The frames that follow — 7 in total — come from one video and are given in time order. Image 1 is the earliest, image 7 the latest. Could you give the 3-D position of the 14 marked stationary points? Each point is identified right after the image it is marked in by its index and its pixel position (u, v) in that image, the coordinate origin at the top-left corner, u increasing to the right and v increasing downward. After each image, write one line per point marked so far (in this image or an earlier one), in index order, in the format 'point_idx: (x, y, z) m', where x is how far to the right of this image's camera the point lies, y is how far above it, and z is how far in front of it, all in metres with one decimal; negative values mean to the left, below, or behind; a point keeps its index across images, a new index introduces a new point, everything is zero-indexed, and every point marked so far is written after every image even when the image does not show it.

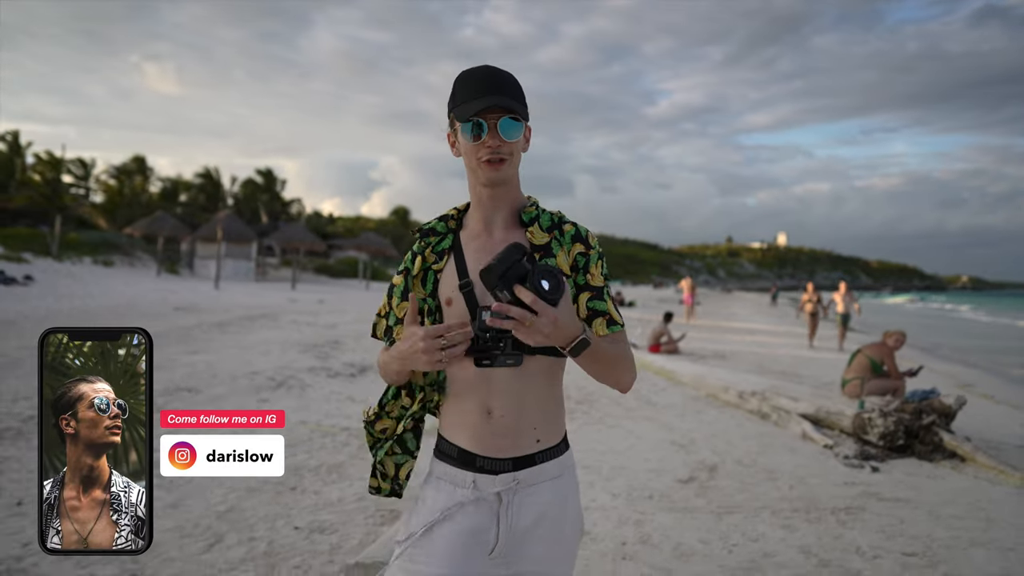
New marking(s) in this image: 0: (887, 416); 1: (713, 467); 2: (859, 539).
0: (+4.1, -1.4, +6.7) m
1: (+2.0, -1.8, +6.1) m
2: (+2.4, -1.8, +4.4) m
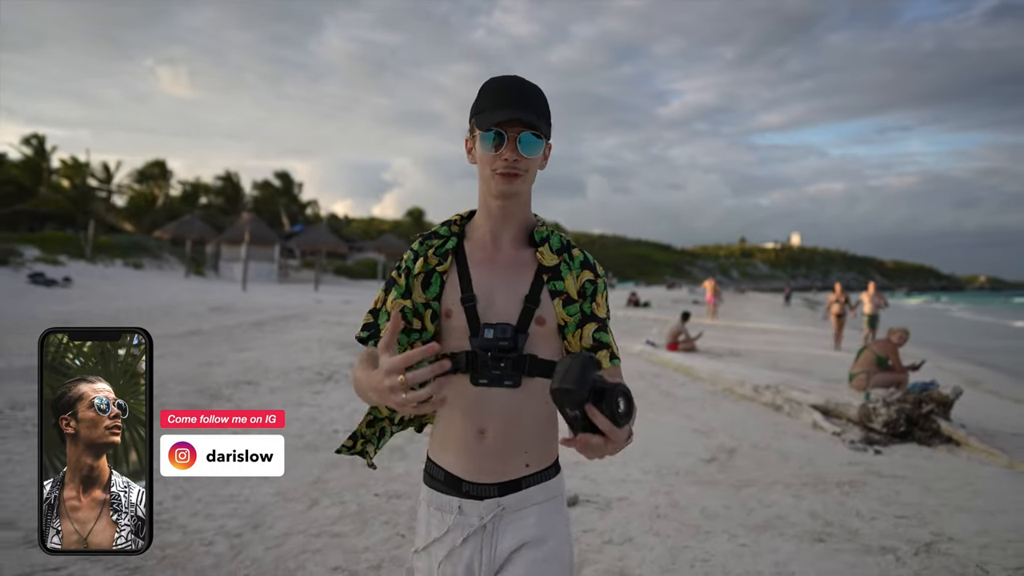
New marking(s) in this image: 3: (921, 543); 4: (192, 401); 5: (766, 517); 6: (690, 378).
0: (+4.5, -1.4, +7.4) m
1: (+2.4, -1.8, +6.9) m
2: (+2.9, -1.8, +5.1) m
3: (+2.8, -1.8, +4.3) m
4: (-4.5, -1.6, +8.7) m
5: (+2.0, -1.8, +4.8) m
6: (+3.4, -1.7, +11.9) m
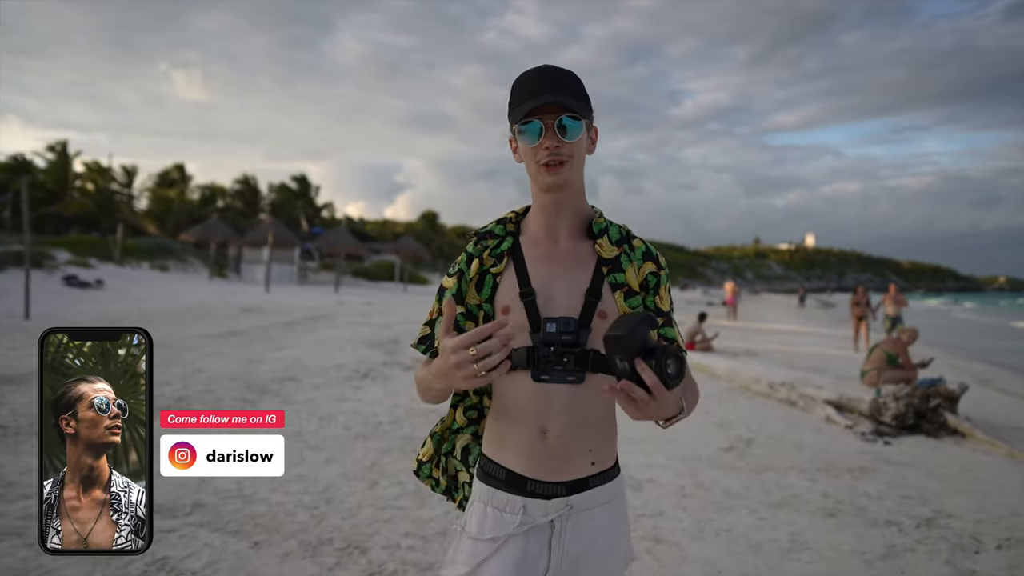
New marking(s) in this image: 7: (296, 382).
0: (+4.9, -1.4, +7.9) m
1: (+2.8, -1.8, +7.4) m
2: (+3.2, -1.8, +5.6) m
3: (+3.2, -1.8, +4.8) m
4: (-4.1, -1.6, +9.4) m
5: (+2.3, -1.8, +5.4) m
6: (+3.9, -1.7, +12.4) m
7: (-3.6, -1.6, +10.3) m
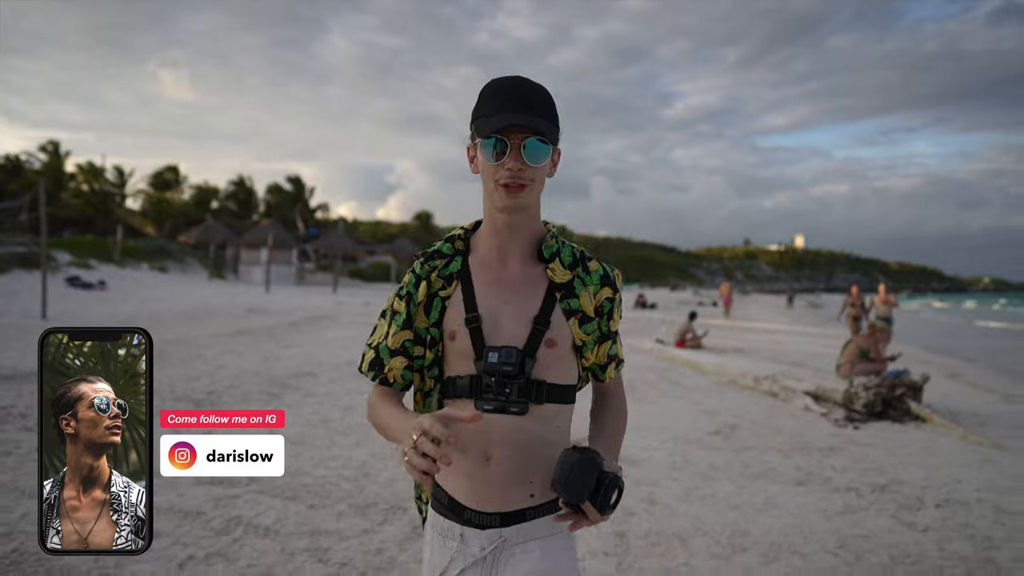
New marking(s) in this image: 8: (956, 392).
0: (+5.0, -1.4, +8.7) m
1: (+2.9, -1.8, +8.2) m
2: (+3.3, -1.8, +6.4) m
3: (+3.3, -1.8, +5.6) m
4: (-4.0, -1.6, +10.1) m
5: (+2.4, -1.8, +6.1) m
6: (+3.9, -1.8, +13.2) m
7: (-3.5, -1.6, +11.0) m
8: (+8.1, -1.9, +11.3) m
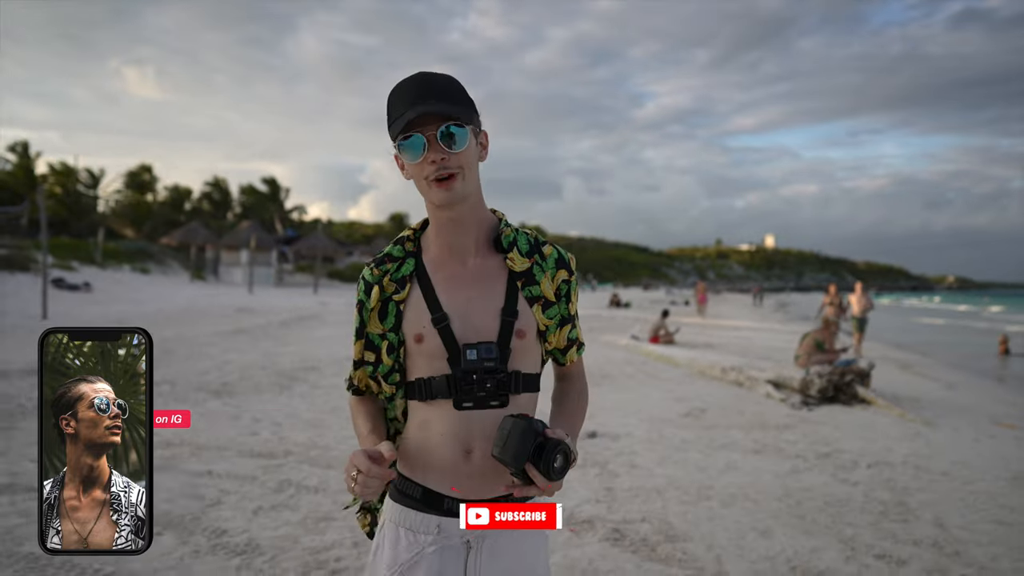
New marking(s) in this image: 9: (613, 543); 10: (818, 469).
0: (+4.9, -1.4, +9.8) m
1: (+2.9, -1.8, +9.2) m
2: (+3.3, -1.8, +7.5) m
3: (+3.3, -1.8, +6.7) m
4: (-4.2, -1.6, +10.8) m
5: (+2.4, -1.8, +7.2) m
6: (+3.7, -1.7, +14.3) m
7: (-3.7, -1.6, +11.8) m
8: (+7.9, -1.9, +12.6) m
9: (+0.7, -1.7, +4.2) m
10: (+3.0, -1.8, +6.1) m
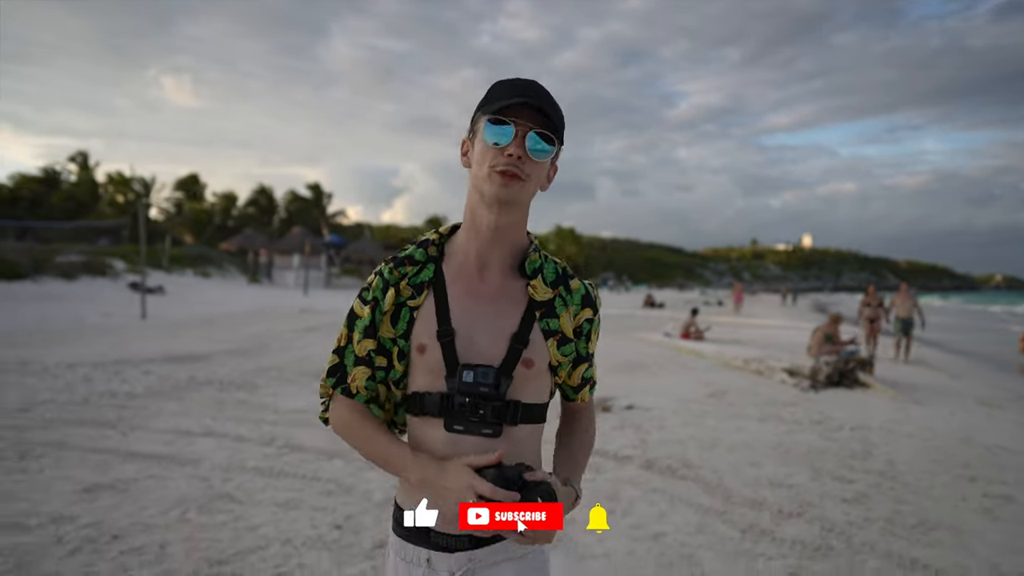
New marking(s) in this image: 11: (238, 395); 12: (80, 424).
0: (+5.8, -1.4, +11.3) m
1: (+3.7, -1.8, +10.8) m
2: (+4.1, -1.8, +9.1) m
3: (+4.1, -1.8, +8.3) m
4: (-3.2, -1.7, +12.8) m
5: (+3.2, -1.8, +8.8) m
6: (+4.8, -1.8, +15.8) m
7: (-2.7, -1.6, +13.7) m
8: (+8.9, -1.9, +13.9) m
9: (+1.3, -1.7, +5.9) m
10: (+3.7, -1.8, +7.7) m
11: (-4.1, -1.6, +9.3) m
12: (-4.9, -1.5, +7.0) m
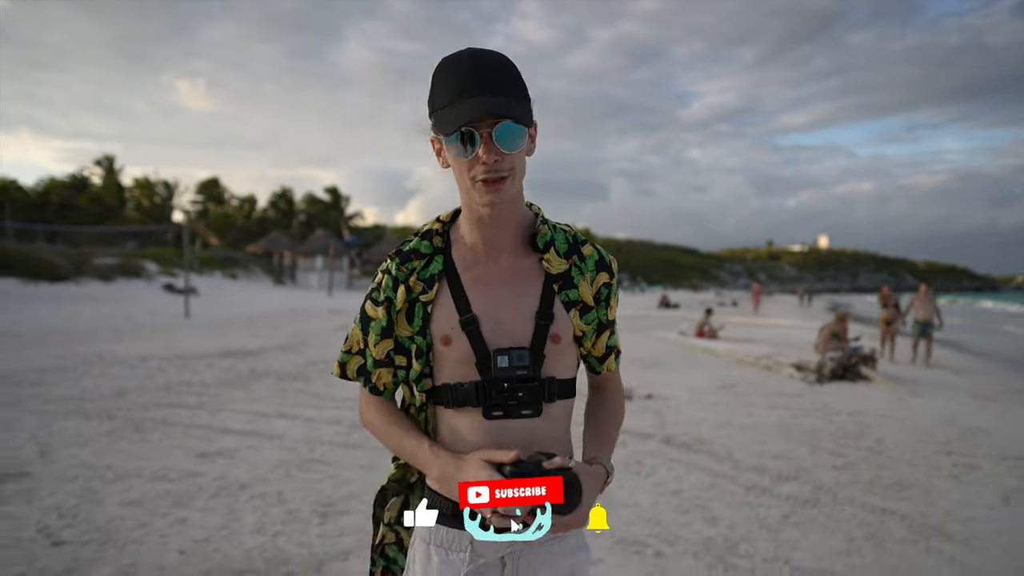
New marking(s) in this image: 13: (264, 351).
0: (+6.3, -1.4, +12.2) m
1: (+4.2, -1.8, +11.7) m
2: (+4.6, -1.8, +9.9) m
3: (+4.5, -1.8, +9.2) m
4: (-2.7, -1.7, +13.9) m
5: (+3.7, -1.8, +9.7) m
6: (+5.4, -1.8, +16.7) m
7: (-2.2, -1.6, +14.7) m
8: (+9.5, -1.9, +14.7) m
9: (+1.7, -1.7, +6.9) m
10: (+4.2, -1.8, +8.6) m
11: (-3.6, -1.6, +10.4) m
12: (-4.4, -1.5, +8.0) m
13: (-5.4, -1.4, +13.5) m
